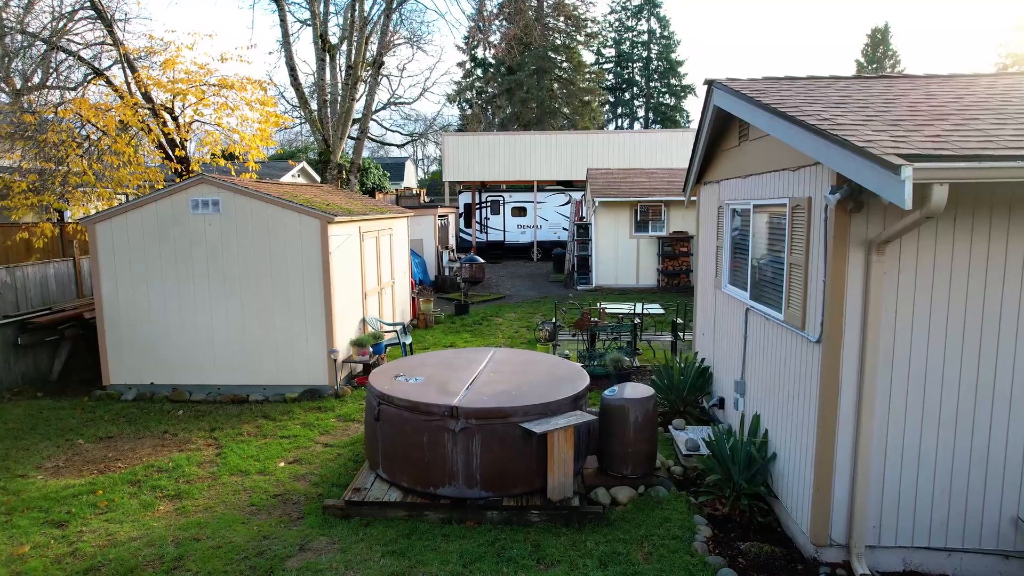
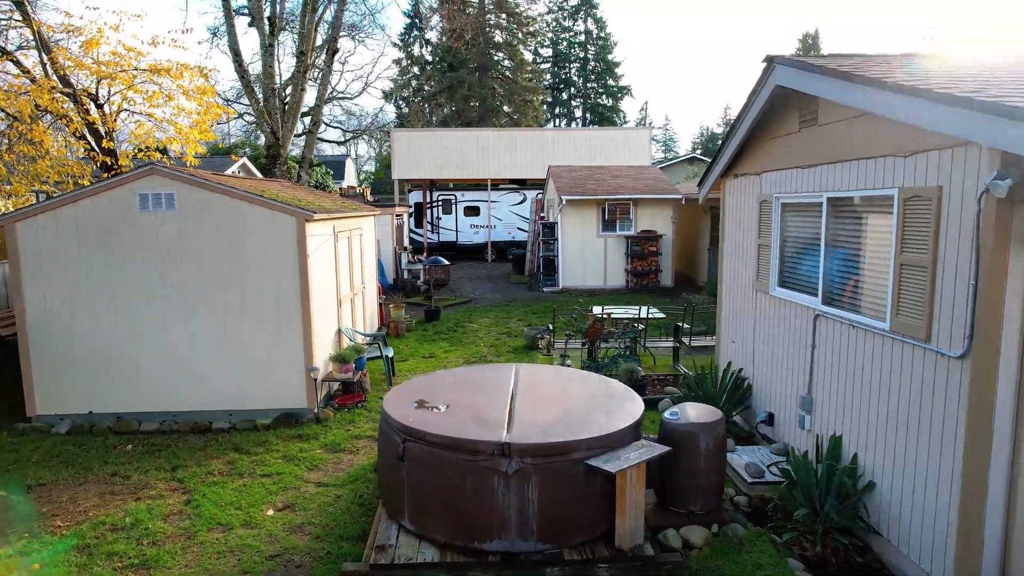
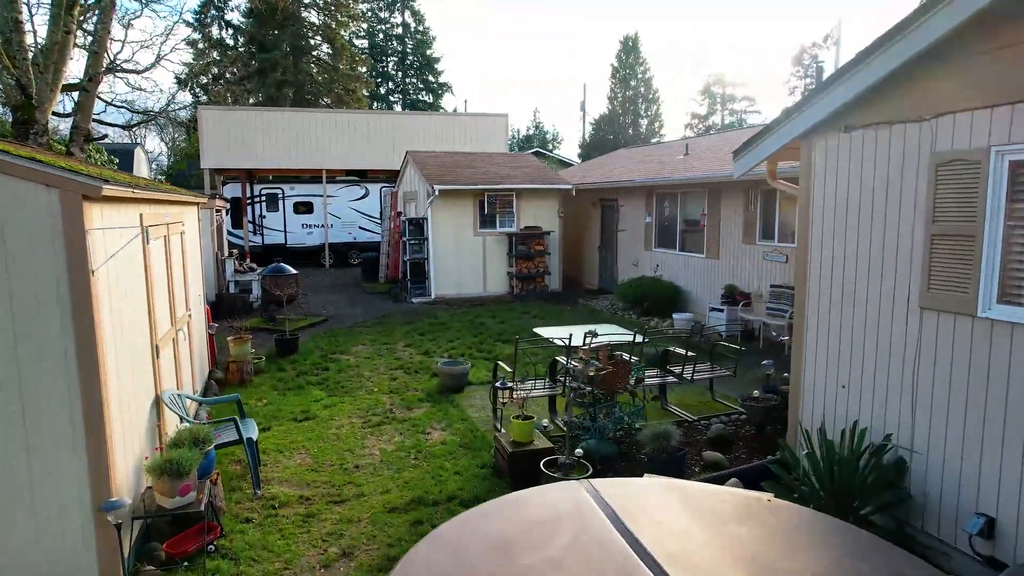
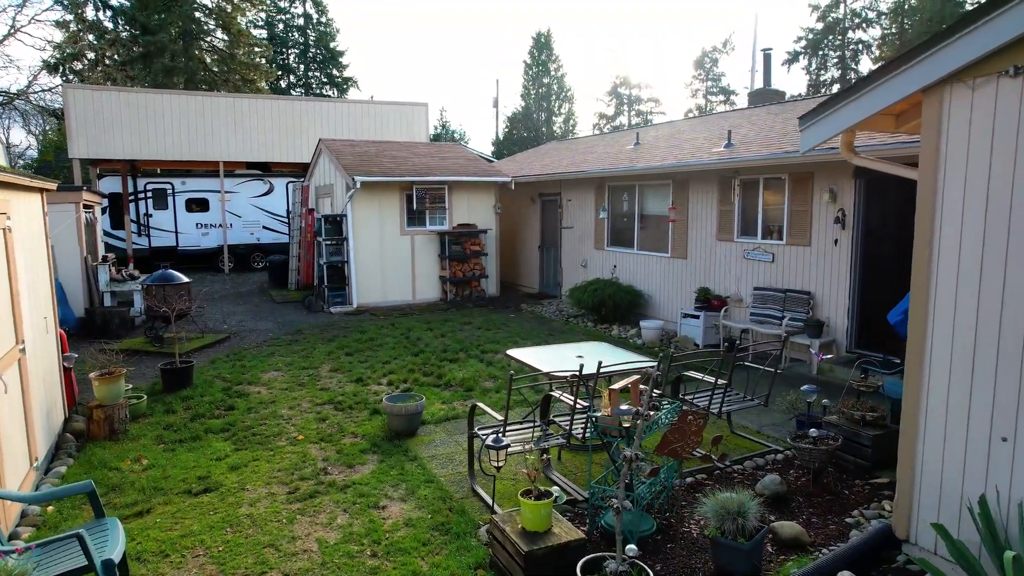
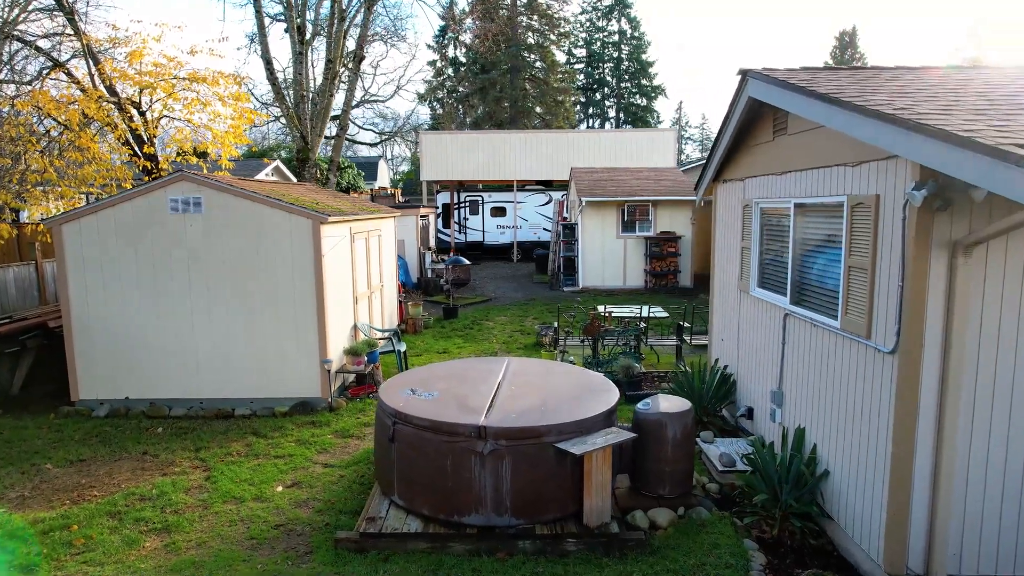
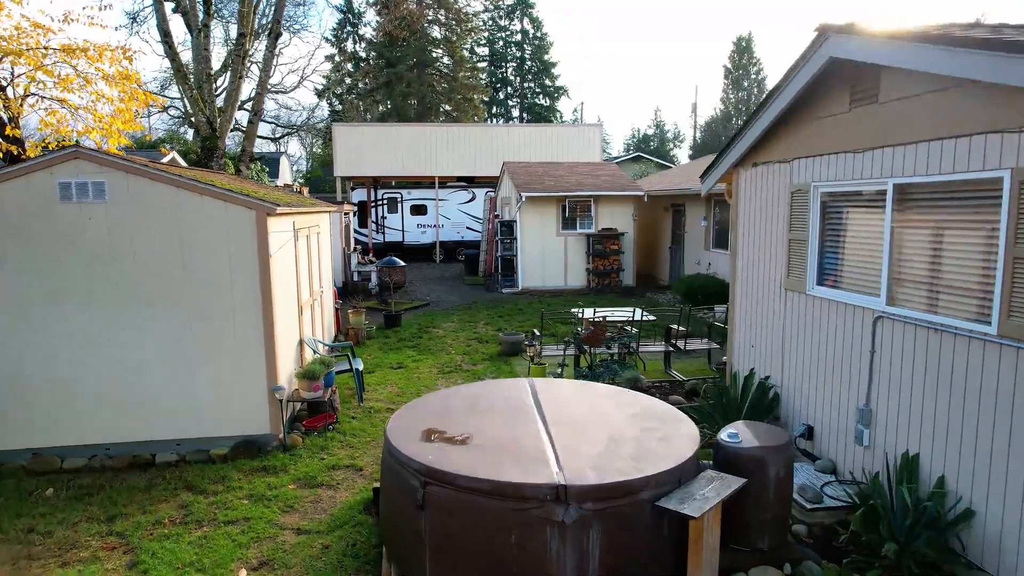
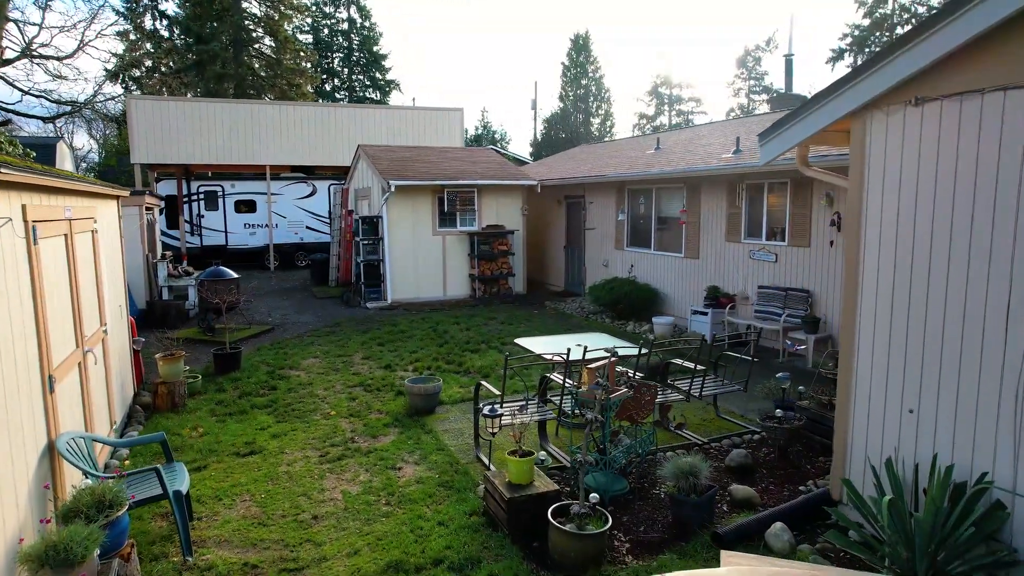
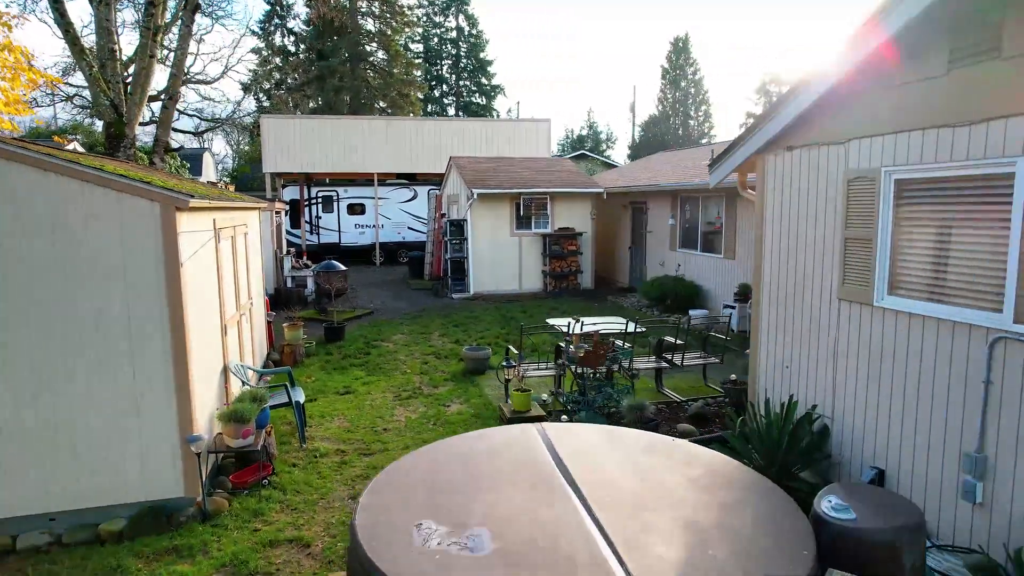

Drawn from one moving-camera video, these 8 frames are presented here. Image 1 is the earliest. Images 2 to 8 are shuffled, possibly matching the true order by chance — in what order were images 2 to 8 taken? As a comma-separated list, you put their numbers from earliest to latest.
5, 2, 6, 8, 3, 7, 4
